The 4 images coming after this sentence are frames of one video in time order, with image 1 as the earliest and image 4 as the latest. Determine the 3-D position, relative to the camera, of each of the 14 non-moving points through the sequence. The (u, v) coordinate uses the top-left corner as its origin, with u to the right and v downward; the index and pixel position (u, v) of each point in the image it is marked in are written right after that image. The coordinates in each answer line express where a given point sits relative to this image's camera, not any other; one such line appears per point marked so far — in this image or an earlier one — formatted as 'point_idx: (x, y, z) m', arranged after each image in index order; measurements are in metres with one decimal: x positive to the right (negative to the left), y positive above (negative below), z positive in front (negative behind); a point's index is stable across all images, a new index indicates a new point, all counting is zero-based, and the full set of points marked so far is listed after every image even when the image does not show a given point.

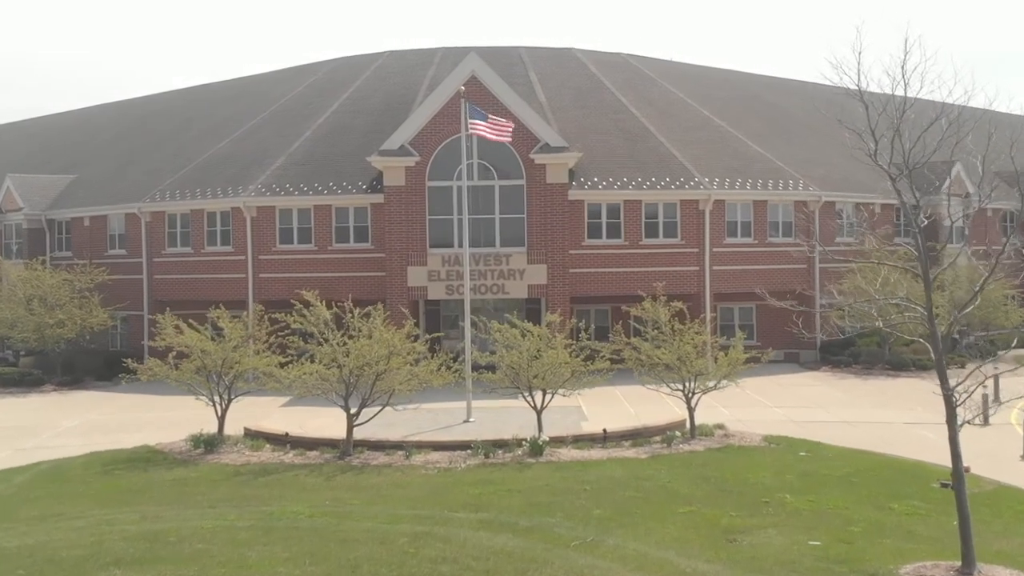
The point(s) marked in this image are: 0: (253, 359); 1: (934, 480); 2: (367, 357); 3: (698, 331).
0: (-5.3, -1.5, +16.9) m
1: (+7.4, -3.4, +14.4) m
2: (-2.8, -1.3, +15.7) m
3: (+3.9, -0.9, +17.4) m
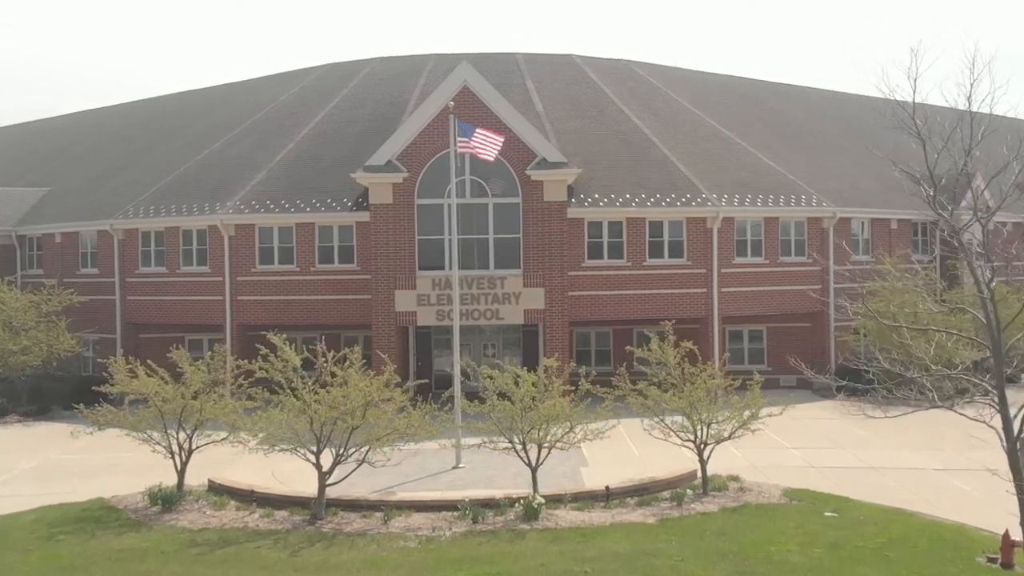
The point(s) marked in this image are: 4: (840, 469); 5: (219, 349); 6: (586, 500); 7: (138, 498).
0: (-5.4, -2.2, +15.2) m
1: (+7.2, -4.1, +12.7) m
2: (-2.9, -2.0, +14.0) m
3: (+3.8, -1.6, +15.7) m
4: (+7.2, -4.0, +18.0) m
5: (-5.8, -1.2, +16.3) m
6: (+1.3, -3.8, +14.8) m
7: (-7.3, -4.1, +16.2) m
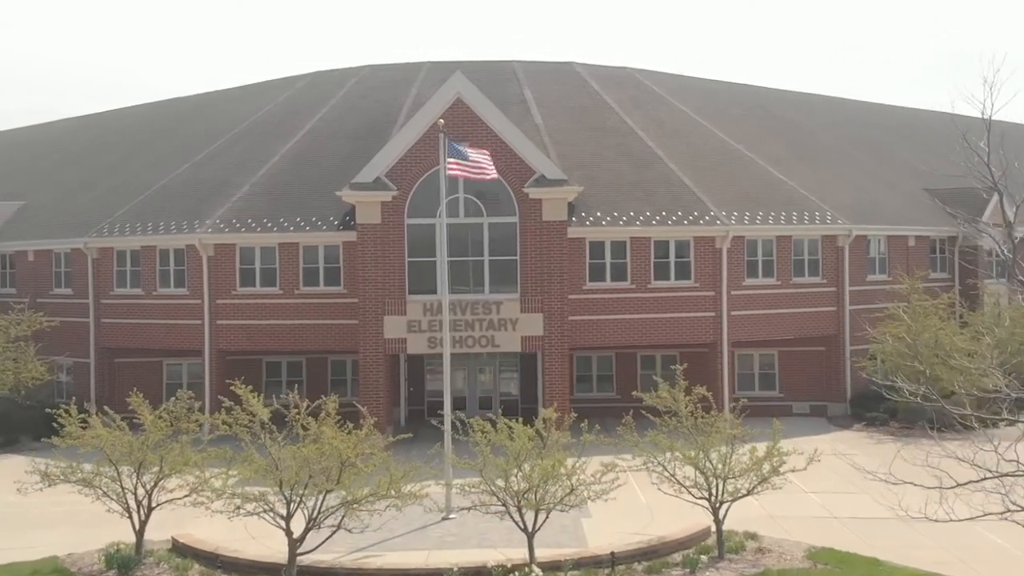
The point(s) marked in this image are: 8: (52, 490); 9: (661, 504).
0: (-5.5, -2.9, +13.7) m
1: (+7.1, -4.8, +11.2) m
2: (-3.0, -2.7, +12.5) m
3: (+3.7, -2.3, +14.2) m
4: (+7.1, -4.6, +16.5) m
5: (-5.9, -1.9, +14.8) m
6: (+1.2, -4.5, +13.3) m
7: (-7.4, -4.8, +14.7) m
8: (-10.8, -4.7, +19.4) m
9: (+3.0, -4.4, +16.5) m
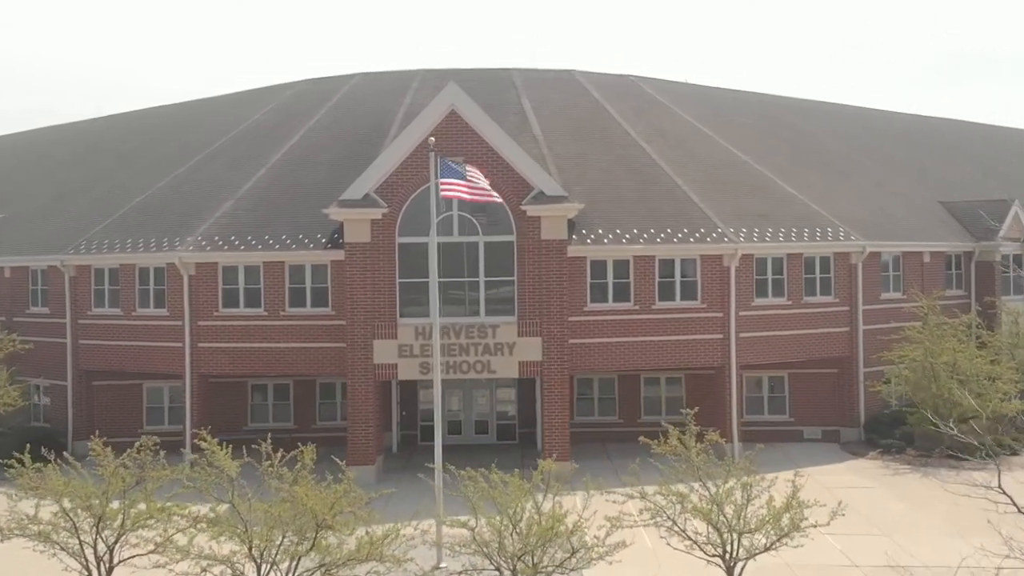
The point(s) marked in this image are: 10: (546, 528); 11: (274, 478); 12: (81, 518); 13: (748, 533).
0: (-5.6, -3.4, +12.5) m
1: (+7.0, -5.3, +10.0) m
2: (-3.1, -3.3, +11.3) m
3: (+3.6, -2.9, +13.0) m
4: (+7.0, -5.2, +15.3) m
5: (-6.0, -2.4, +13.6) m
6: (+1.2, -5.1, +12.1) m
7: (-7.5, -5.4, +13.5) m
8: (-10.8, -5.3, +18.2) m
9: (+2.9, -5.0, +15.3) m
10: (+0.5, -3.3, +11.5) m
11: (-3.4, -2.7, +11.8) m
12: (-6.5, -3.5, +12.5) m
13: (+3.6, -3.7, +12.8) m
